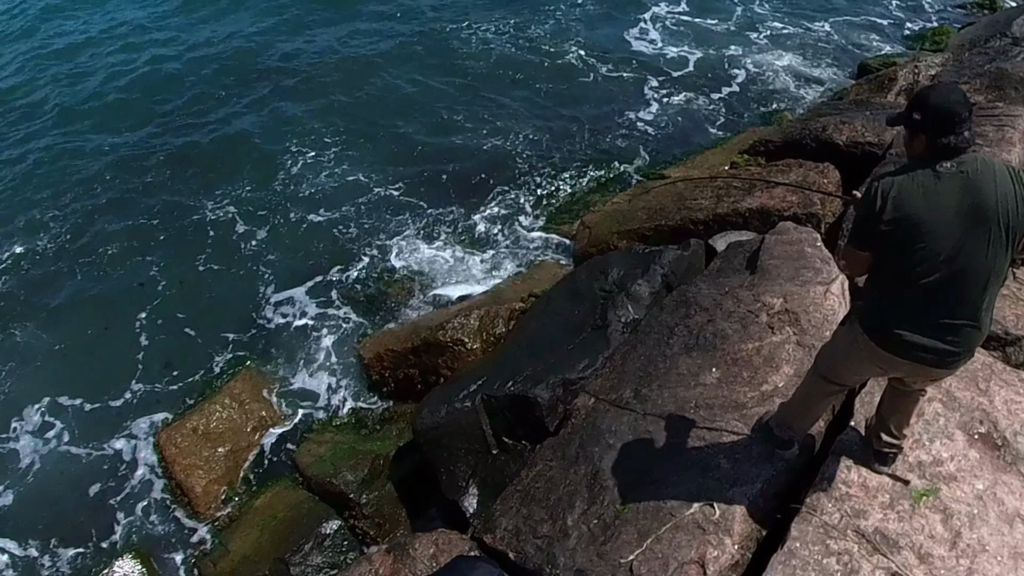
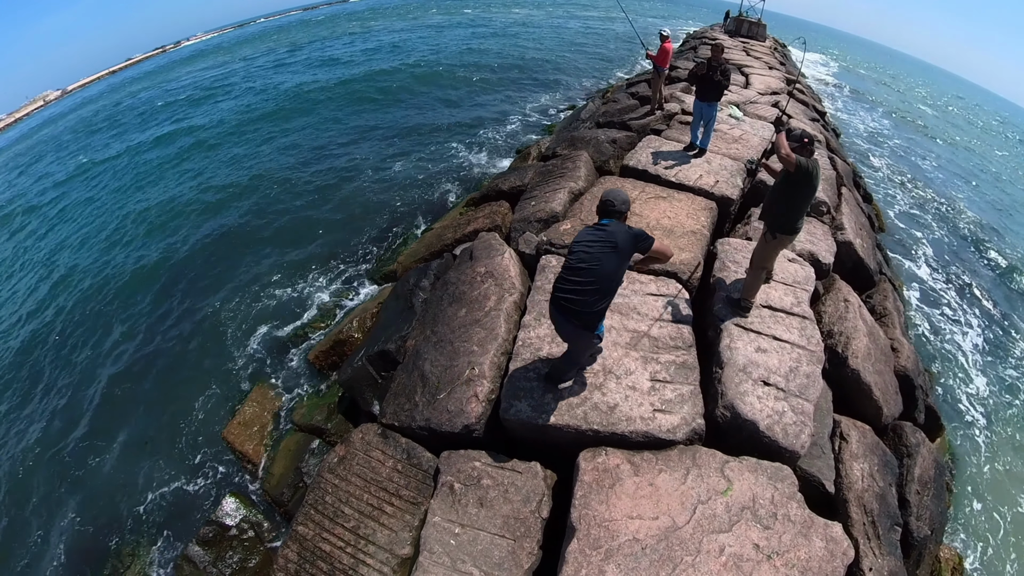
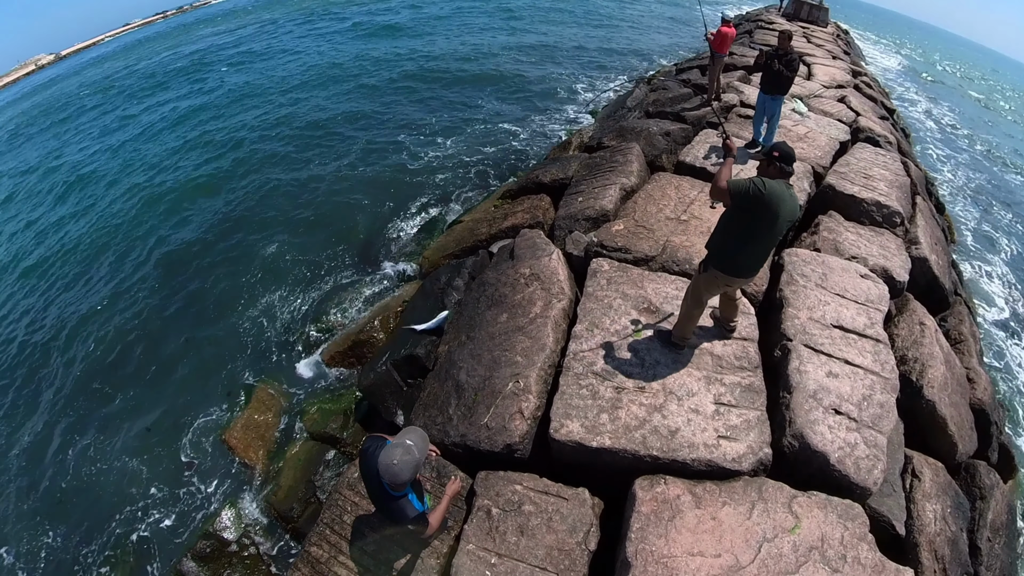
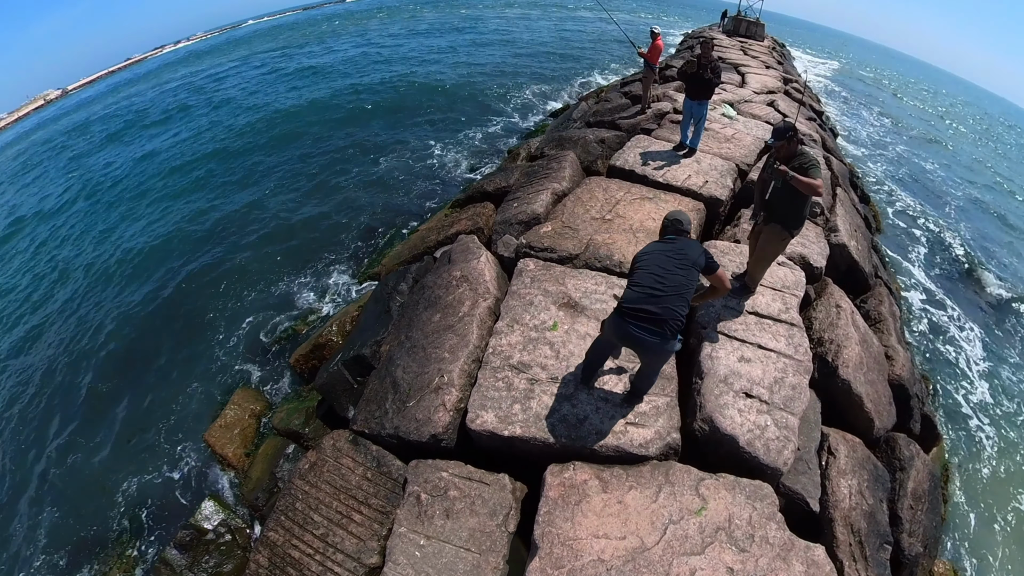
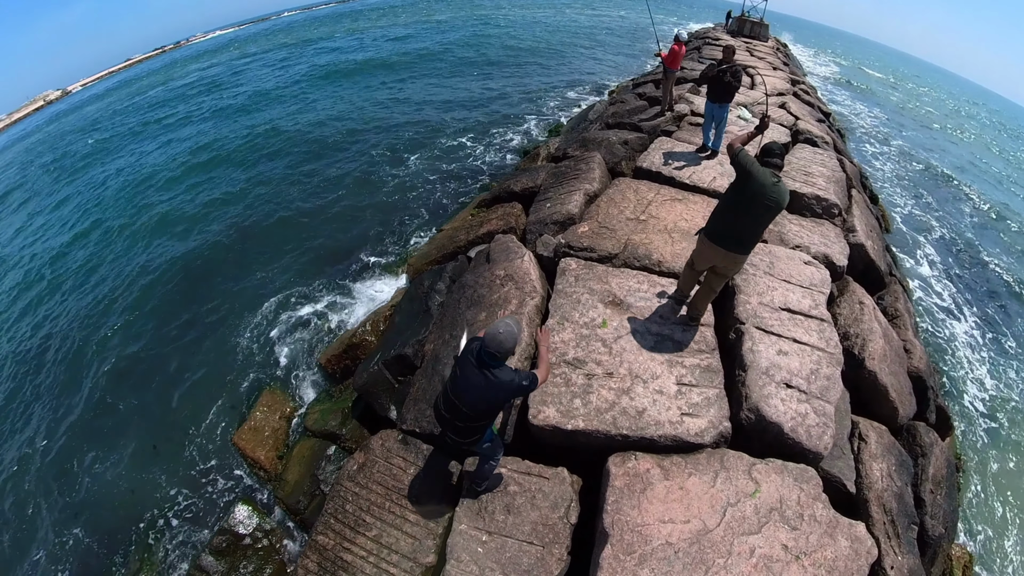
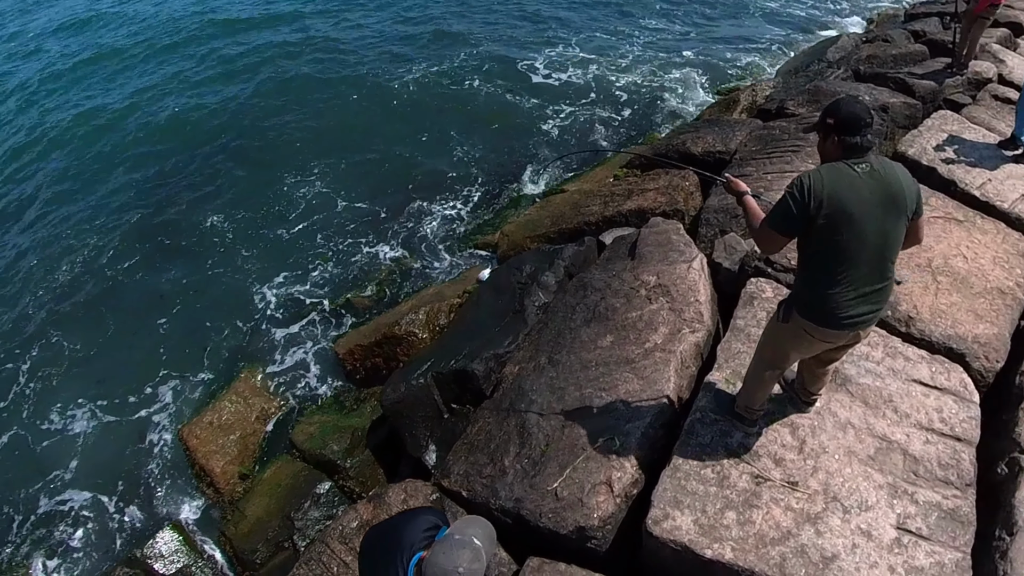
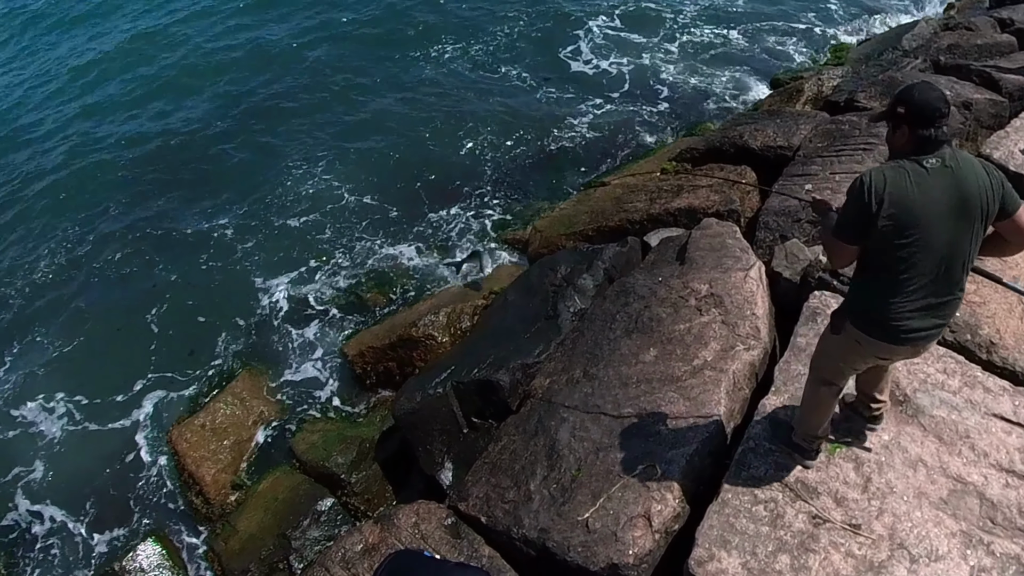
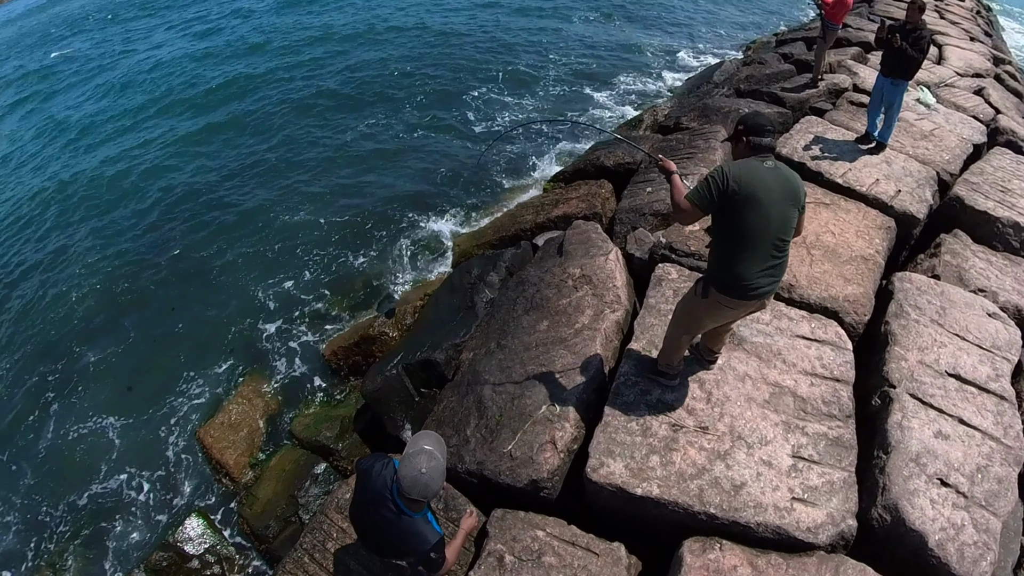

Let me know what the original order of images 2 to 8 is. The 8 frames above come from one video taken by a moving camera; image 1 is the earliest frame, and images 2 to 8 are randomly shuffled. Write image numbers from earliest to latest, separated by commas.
7, 6, 8, 3, 5, 2, 4
